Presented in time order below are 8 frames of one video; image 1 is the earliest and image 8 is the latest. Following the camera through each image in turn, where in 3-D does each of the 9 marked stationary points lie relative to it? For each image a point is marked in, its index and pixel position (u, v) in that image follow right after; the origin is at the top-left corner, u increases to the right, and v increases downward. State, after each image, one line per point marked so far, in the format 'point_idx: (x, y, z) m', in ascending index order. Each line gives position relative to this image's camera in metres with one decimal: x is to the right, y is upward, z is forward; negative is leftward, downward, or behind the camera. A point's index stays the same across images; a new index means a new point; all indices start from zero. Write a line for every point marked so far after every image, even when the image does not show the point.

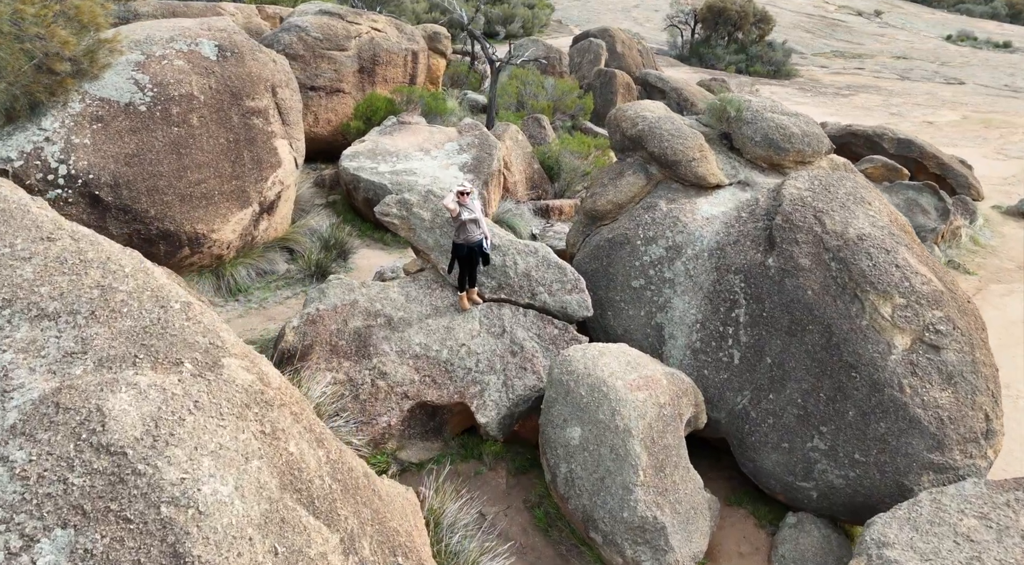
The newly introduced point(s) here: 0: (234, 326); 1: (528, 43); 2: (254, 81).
0: (-2.0, -0.3, +4.9) m
1: (+0.3, +4.6, +13.2) m
2: (-2.2, +1.7, +5.7) m
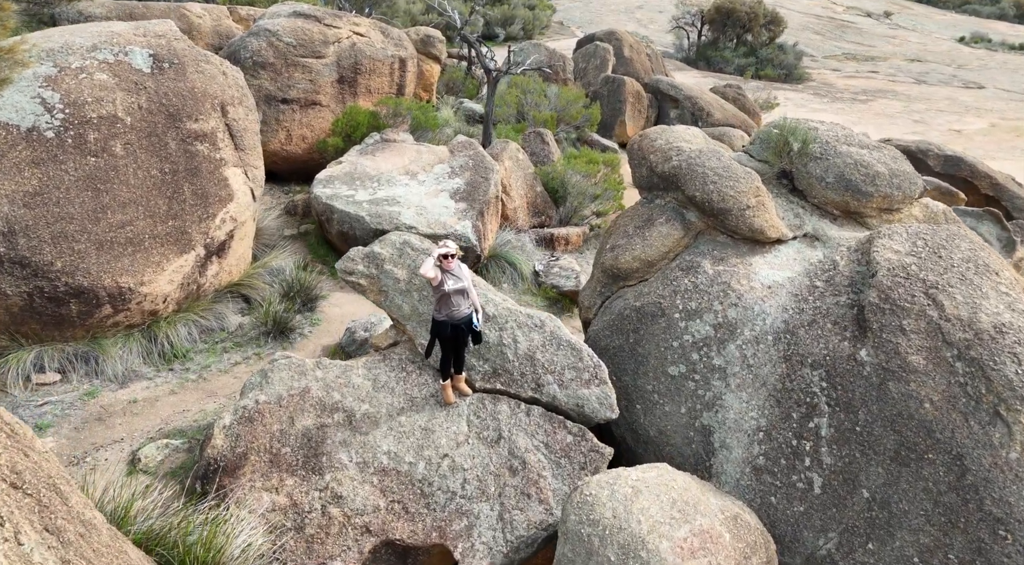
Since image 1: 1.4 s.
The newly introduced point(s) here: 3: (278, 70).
0: (-2.0, -0.7, +3.9) m
1: (+0.3, +4.2, +12.3) m
2: (-2.2, +1.3, +4.7) m
3: (-2.5, +2.2, +7.3) m
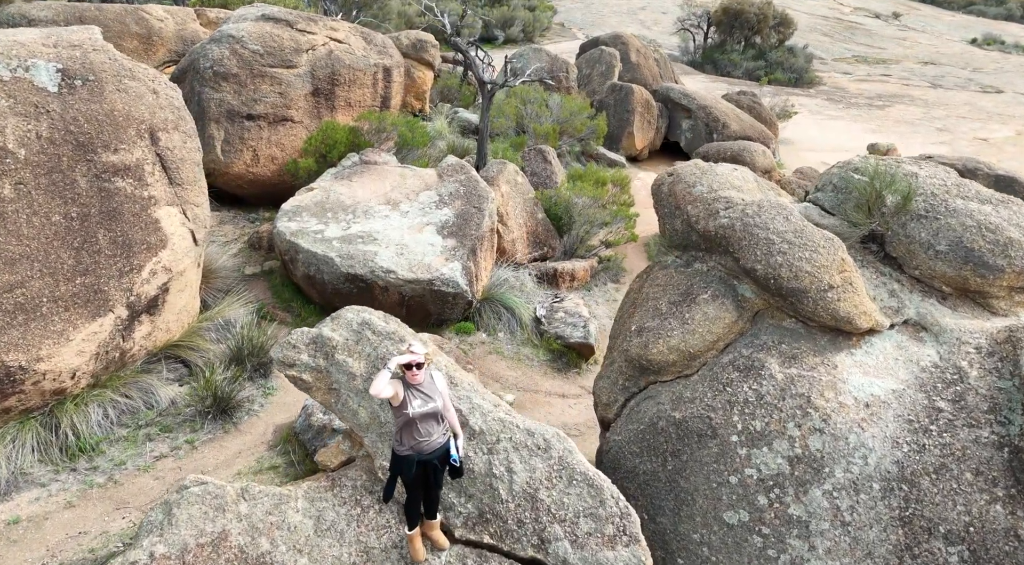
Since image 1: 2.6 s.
0: (-2.0, -1.1, +3.0) m
1: (+0.3, +3.8, +11.4) m
2: (-2.2, +0.9, +3.8) m
3: (-2.5, +1.9, +6.4) m
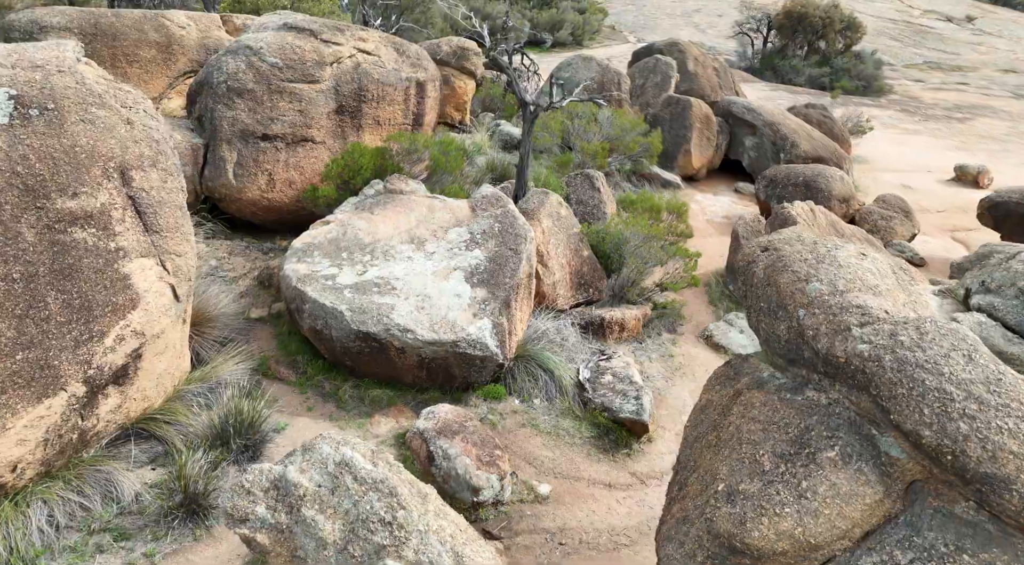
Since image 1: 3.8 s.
0: (-1.9, -1.4, +2.4) m
1: (+1.0, +3.4, +10.5) m
2: (-2.0, +0.6, +3.2) m
3: (-2.1, +1.6, +5.8) m
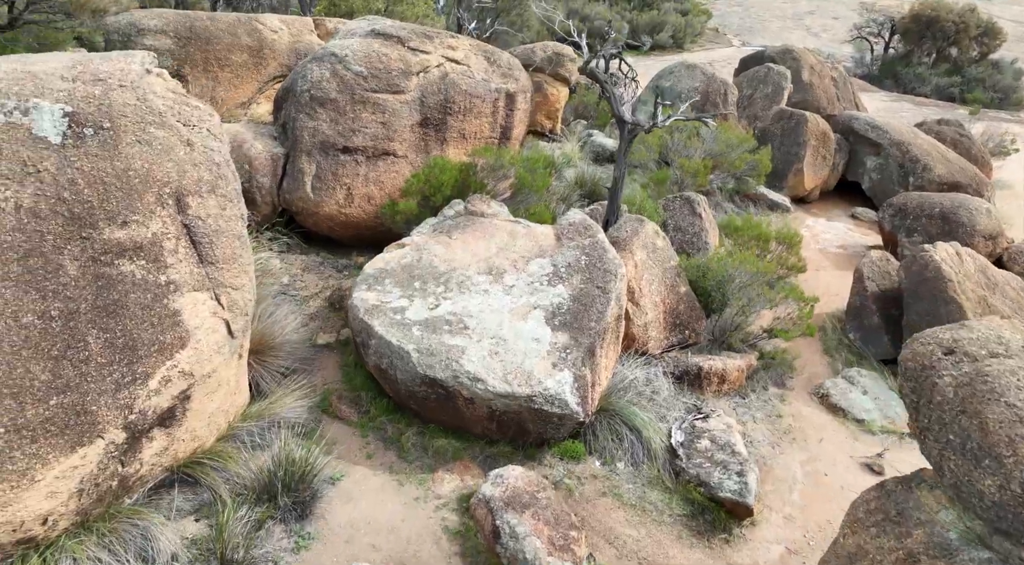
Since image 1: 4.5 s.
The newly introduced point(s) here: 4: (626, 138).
0: (-1.7, -1.6, +2.1) m
1: (+2.4, +3.1, +9.9) m
2: (-1.6, +0.4, +2.9) m
3: (-1.4, +1.4, +5.5) m
4: (+0.9, +1.1, +5.2) m
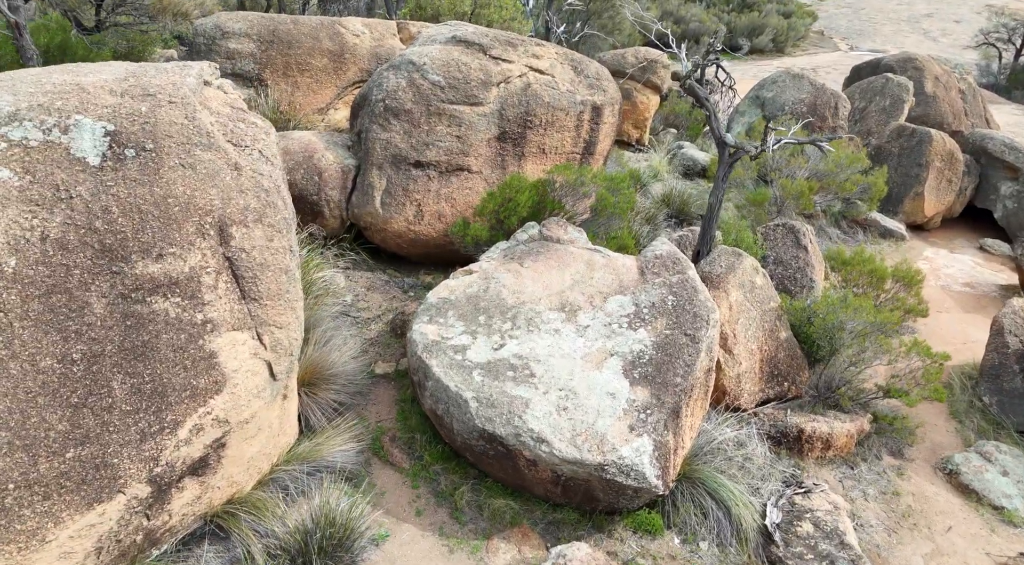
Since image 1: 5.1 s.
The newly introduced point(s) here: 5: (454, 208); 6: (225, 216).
0: (-1.6, -1.7, +1.9) m
1: (+3.6, +2.7, +9.1) m
2: (-1.3, +0.3, +2.6) m
3: (-0.7, +1.2, +5.2) m
4: (+1.4, +0.8, +4.7) m
5: (-0.4, +0.6, +5.4) m
6: (-1.1, +0.3, +2.8) m
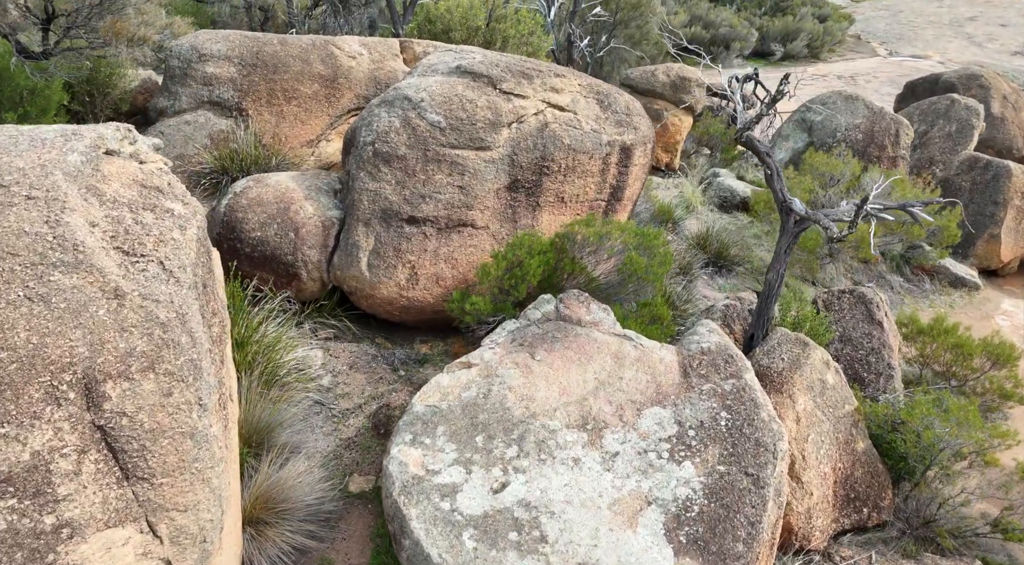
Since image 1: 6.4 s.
0: (-1.7, -2.2, +1.0) m
1: (+3.8, +2.1, +8.1) m
2: (-1.3, -0.2, +1.8) m
3: (-0.6, +0.7, +4.3) m
4: (+1.5, +0.3, +3.7) m
5: (-0.4, +0.1, +4.5) m
6: (-1.1, -0.2, +1.9) m
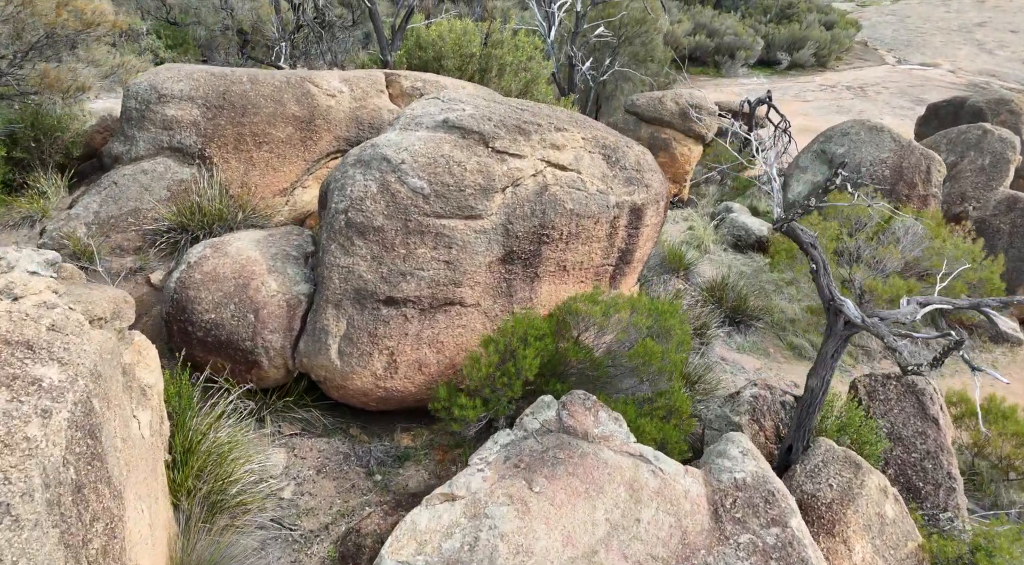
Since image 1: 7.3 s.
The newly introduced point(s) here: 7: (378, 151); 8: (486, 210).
0: (-1.7, -2.7, +0.4) m
1: (+3.8, +1.6, +7.4) m
2: (-1.3, -0.7, +1.1) m
3: (-0.7, +0.2, +3.7) m
4: (+1.5, -0.2, +3.1) m
5: (-0.4, -0.4, +3.8) m
6: (-1.2, -0.7, +1.3) m
7: (-0.8, +0.7, +3.8) m
8: (-0.1, +0.4, +3.9) m
